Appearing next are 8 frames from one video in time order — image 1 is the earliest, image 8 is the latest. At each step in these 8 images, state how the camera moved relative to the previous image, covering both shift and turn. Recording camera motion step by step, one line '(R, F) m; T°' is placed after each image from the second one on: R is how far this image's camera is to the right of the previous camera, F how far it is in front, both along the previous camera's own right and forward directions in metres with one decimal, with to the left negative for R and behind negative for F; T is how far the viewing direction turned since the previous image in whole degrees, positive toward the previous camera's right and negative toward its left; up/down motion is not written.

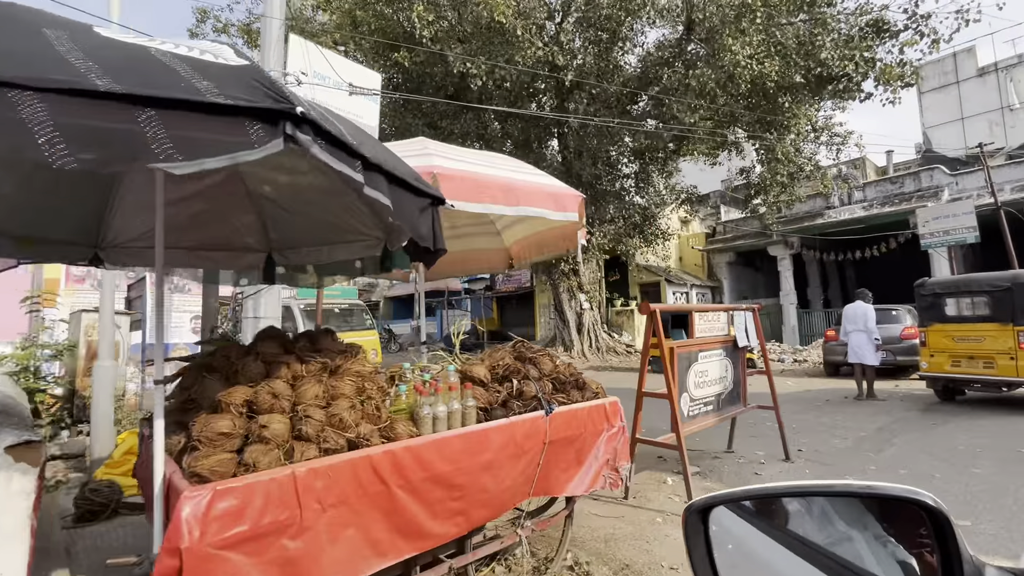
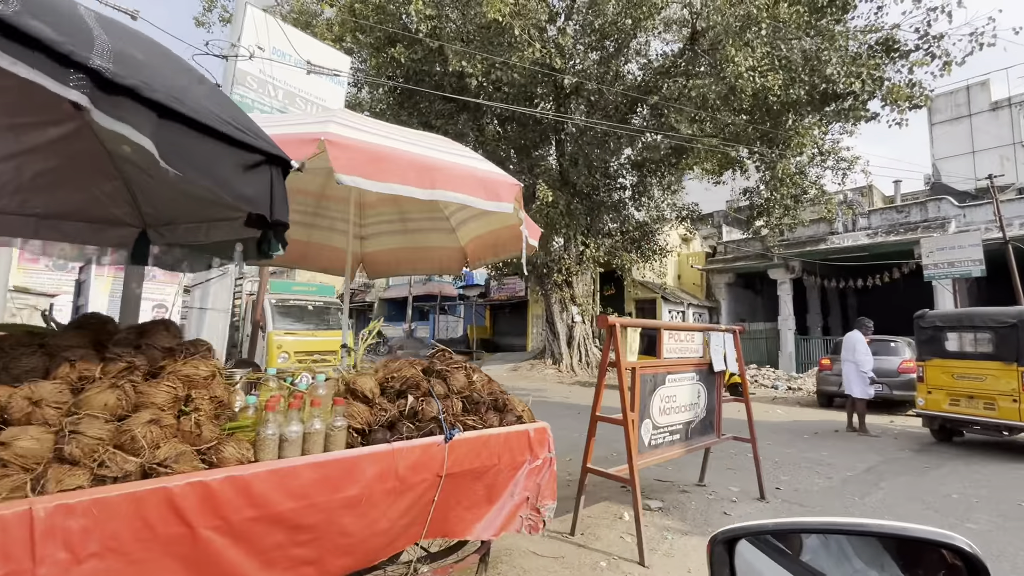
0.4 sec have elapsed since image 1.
(+0.4, +0.4) m; 0°
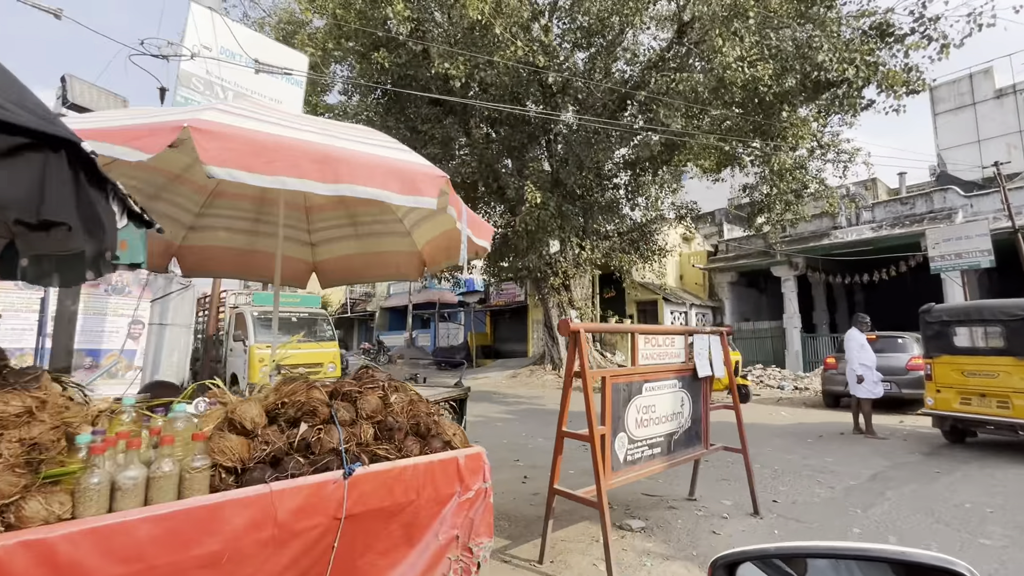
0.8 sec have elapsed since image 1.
(+0.3, +0.3) m; -1°
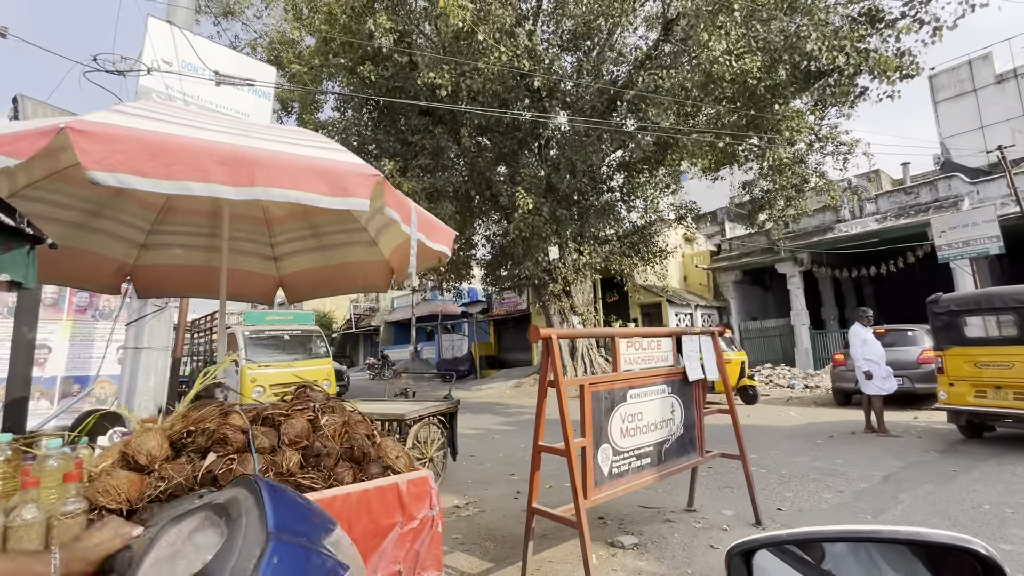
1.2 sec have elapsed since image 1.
(+0.2, +0.2) m; -1°
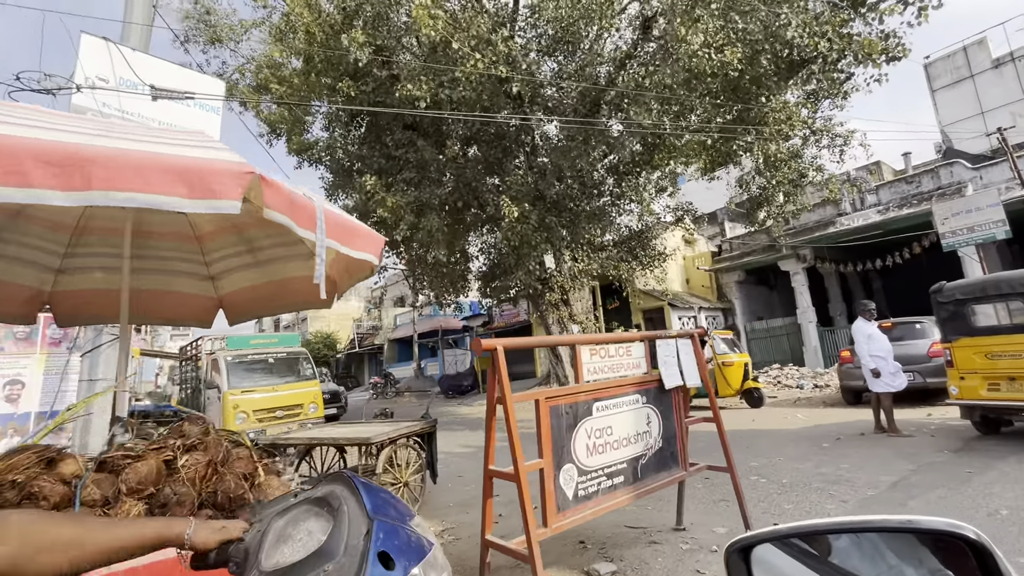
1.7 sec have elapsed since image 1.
(+0.4, +0.3) m; -1°
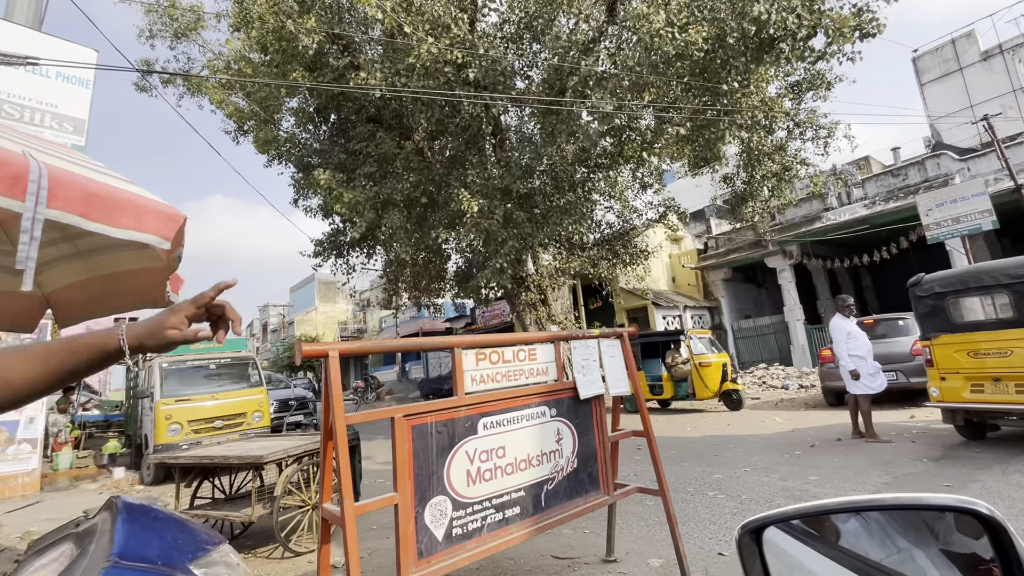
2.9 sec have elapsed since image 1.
(+0.7, +0.5) m; 0°
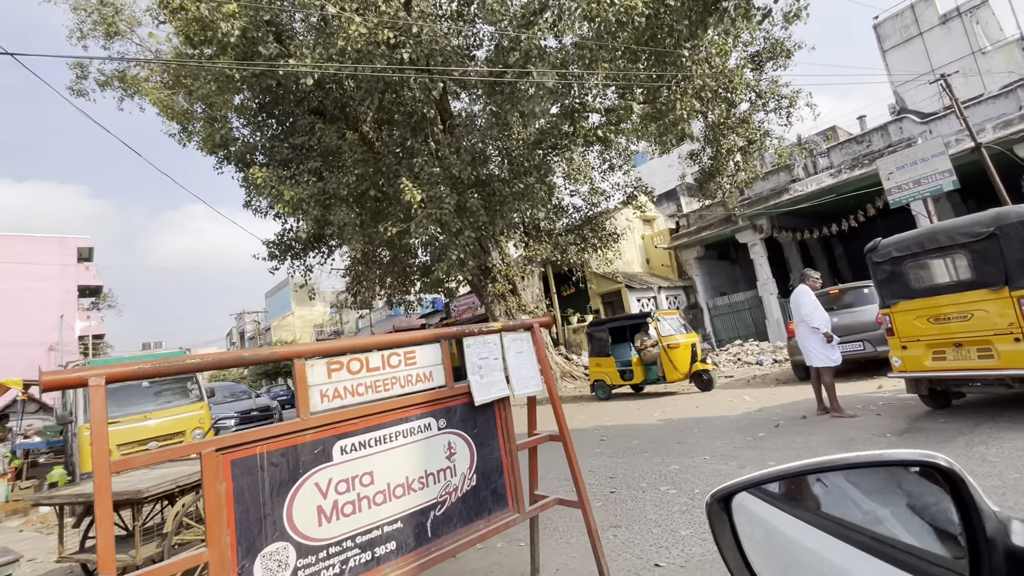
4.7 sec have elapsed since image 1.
(+0.6, +0.4) m; +2°
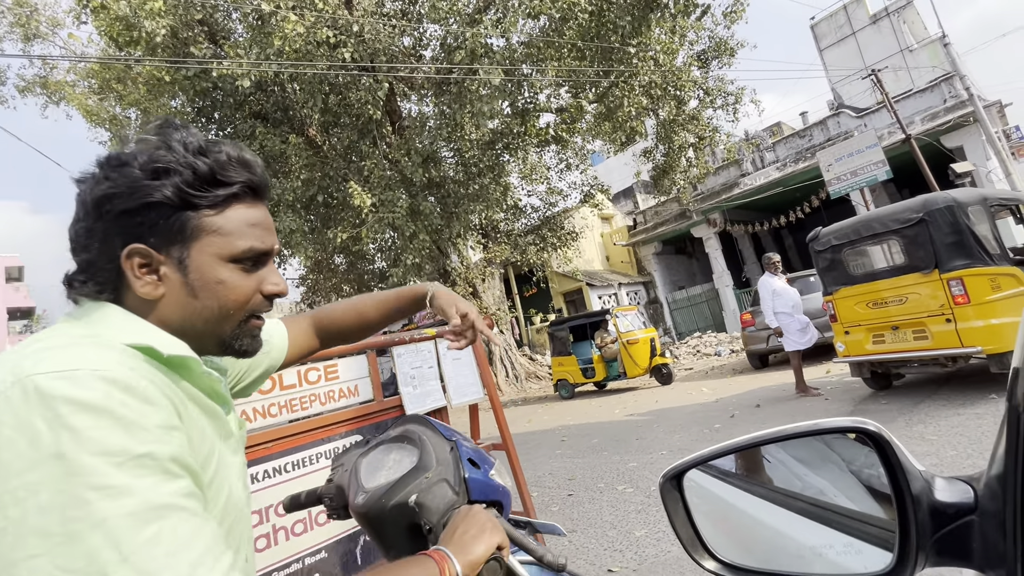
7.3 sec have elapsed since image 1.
(+0.2, +0.1) m; +4°
